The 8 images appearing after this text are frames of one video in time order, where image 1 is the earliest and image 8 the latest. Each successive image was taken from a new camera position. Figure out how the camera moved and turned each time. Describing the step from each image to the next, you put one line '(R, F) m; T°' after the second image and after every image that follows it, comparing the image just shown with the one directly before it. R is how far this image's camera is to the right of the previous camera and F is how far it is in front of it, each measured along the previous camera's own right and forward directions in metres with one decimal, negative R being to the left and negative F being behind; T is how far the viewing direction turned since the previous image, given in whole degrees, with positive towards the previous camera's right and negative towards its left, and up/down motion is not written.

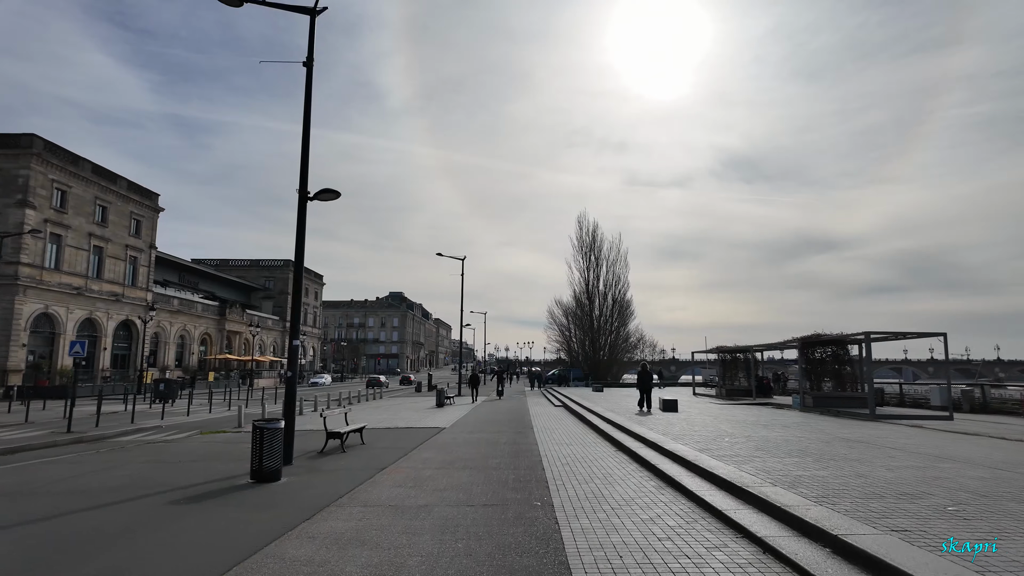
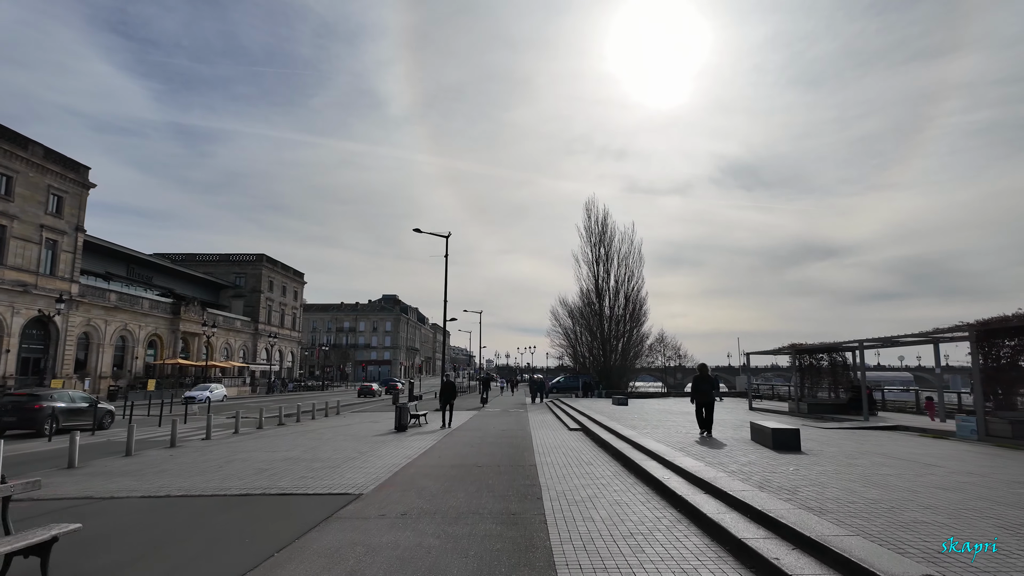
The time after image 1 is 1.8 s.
(+0.2, +7.7) m; 0°
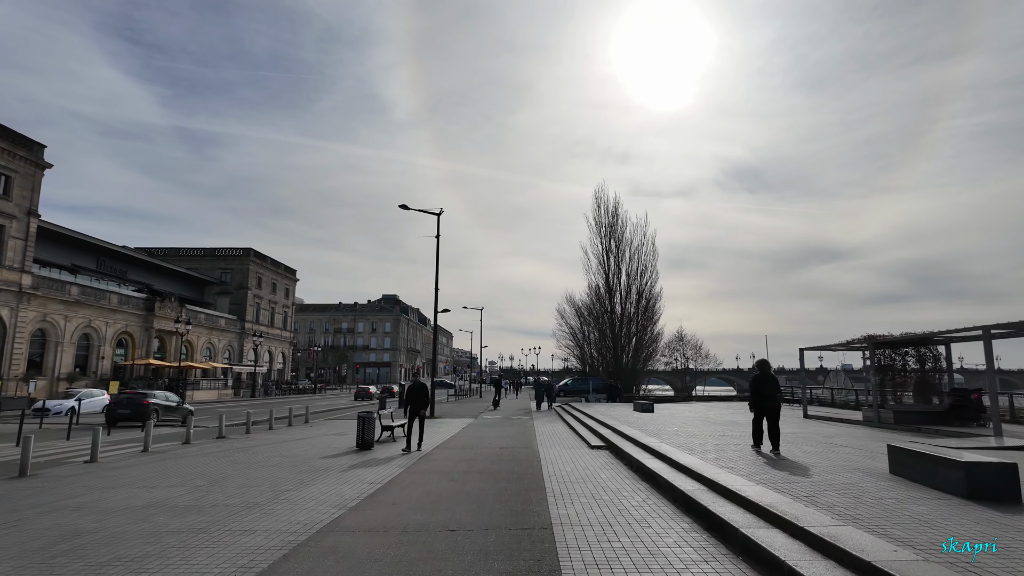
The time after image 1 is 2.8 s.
(+0.1, +4.2) m; 0°
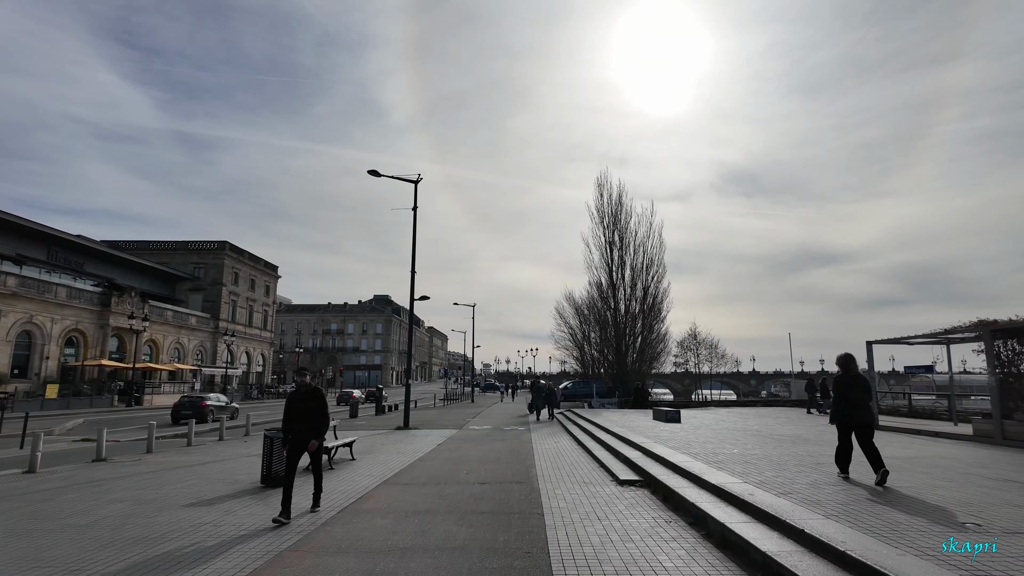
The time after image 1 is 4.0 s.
(+0.1, +4.3) m; 0°
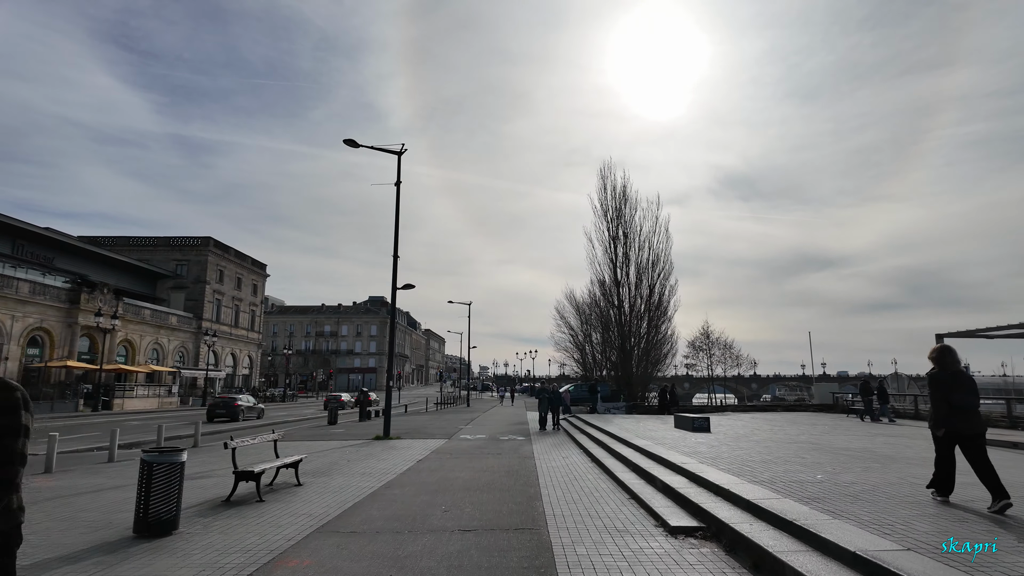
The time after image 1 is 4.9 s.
(0.0, +2.7) m; 0°
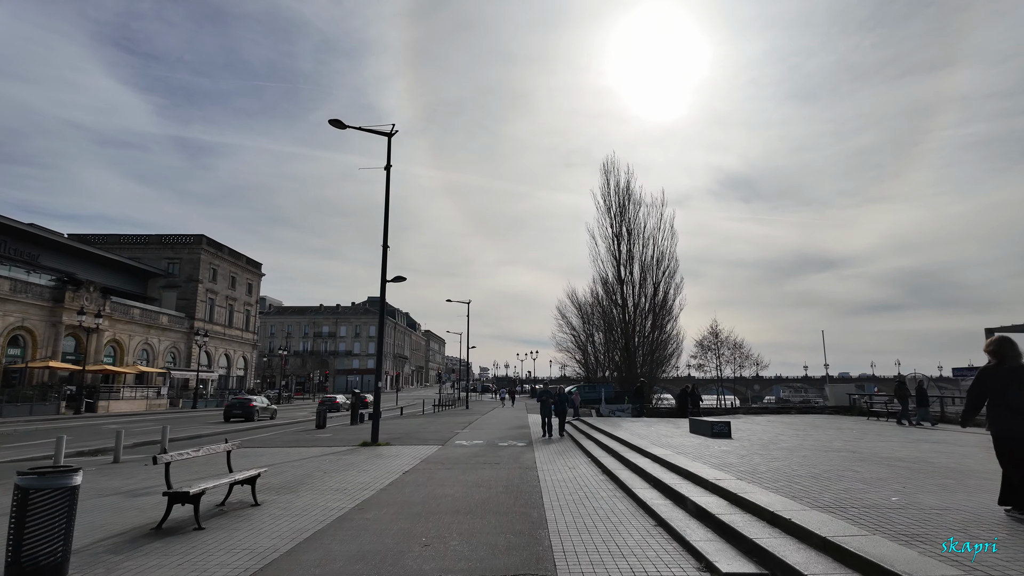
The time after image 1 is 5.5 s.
(0.0, +1.4) m; 0°
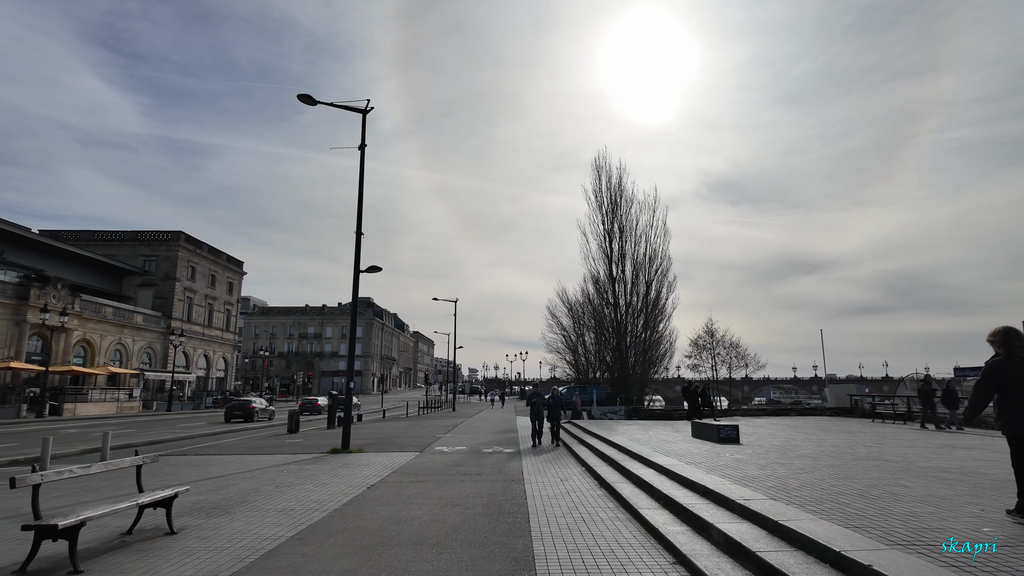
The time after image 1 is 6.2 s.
(+0.1, +1.4) m; +1°
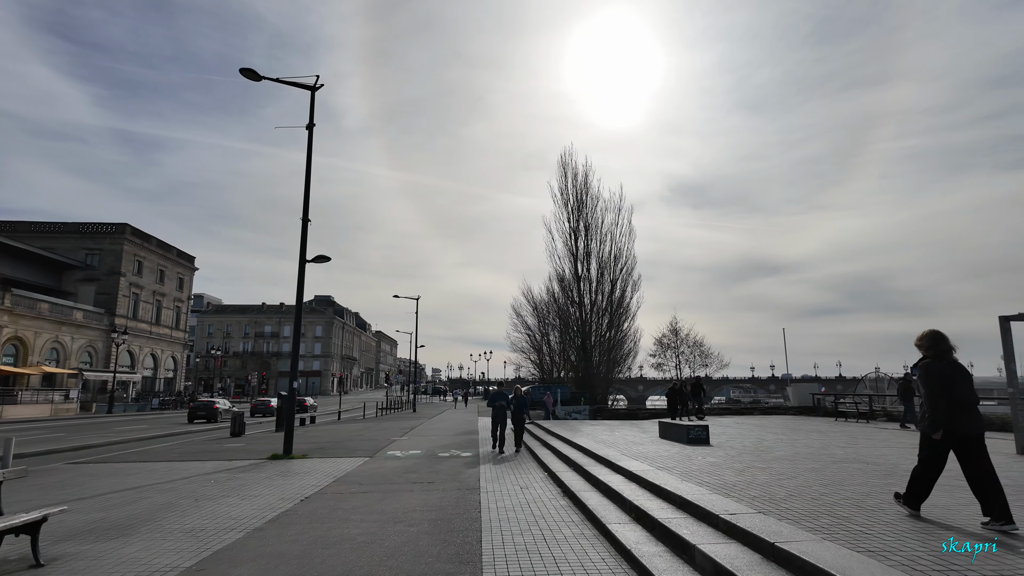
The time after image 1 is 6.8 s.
(+0.1, +0.9) m; +3°
